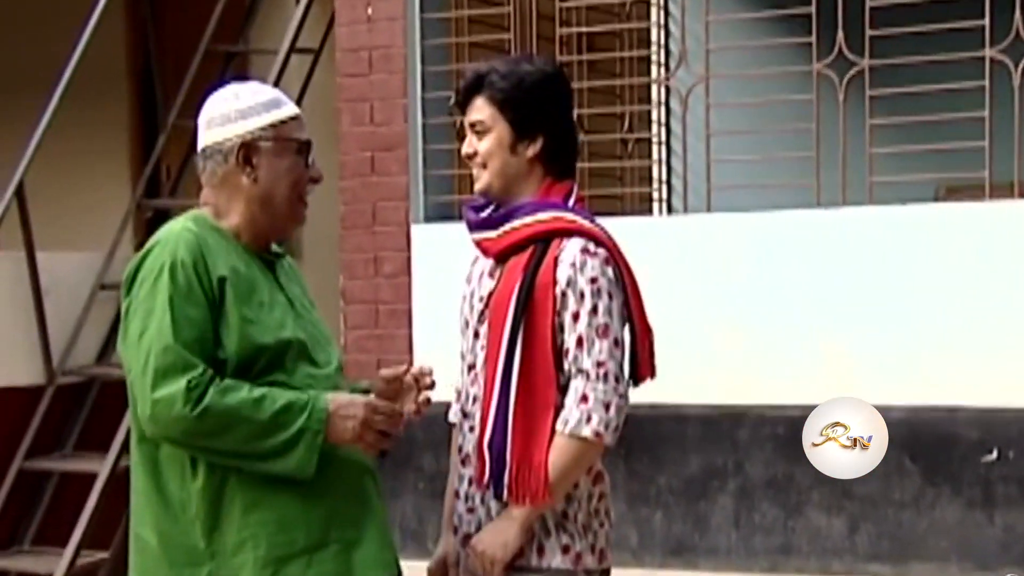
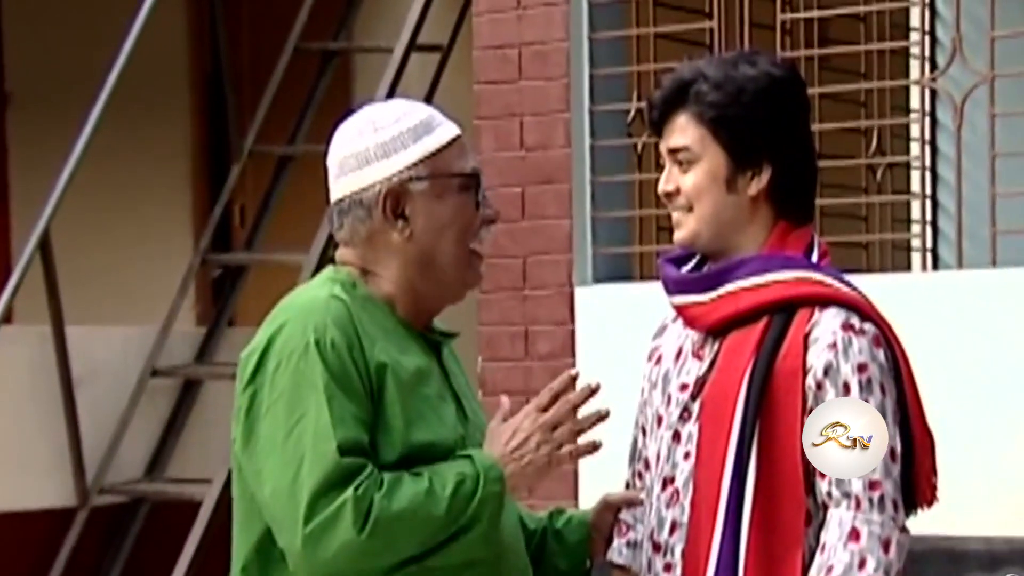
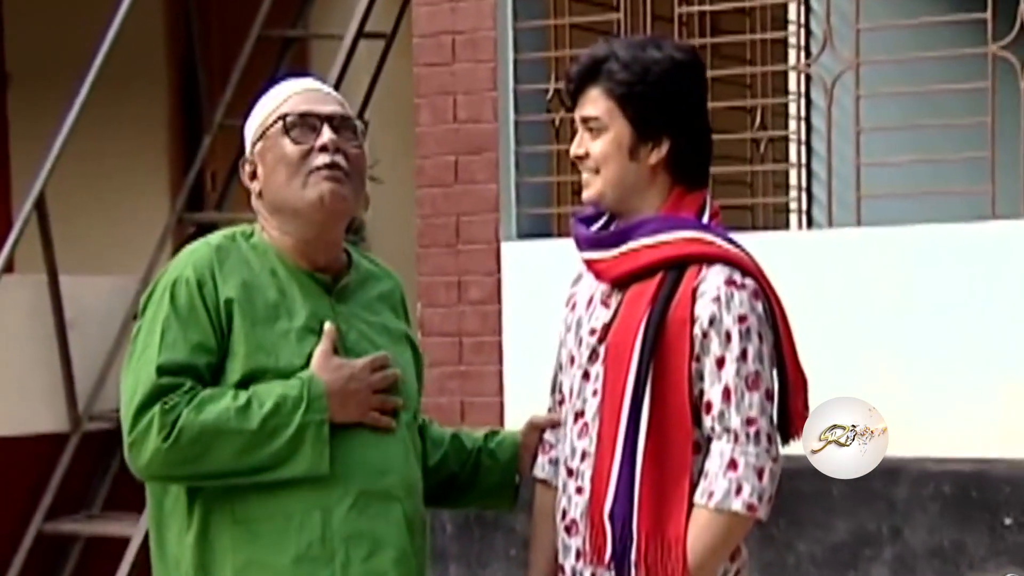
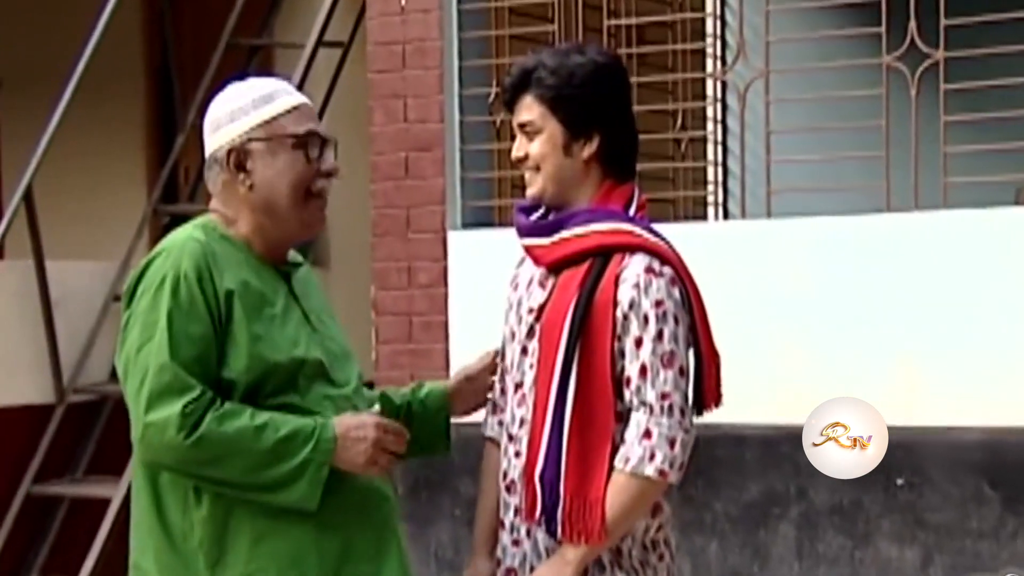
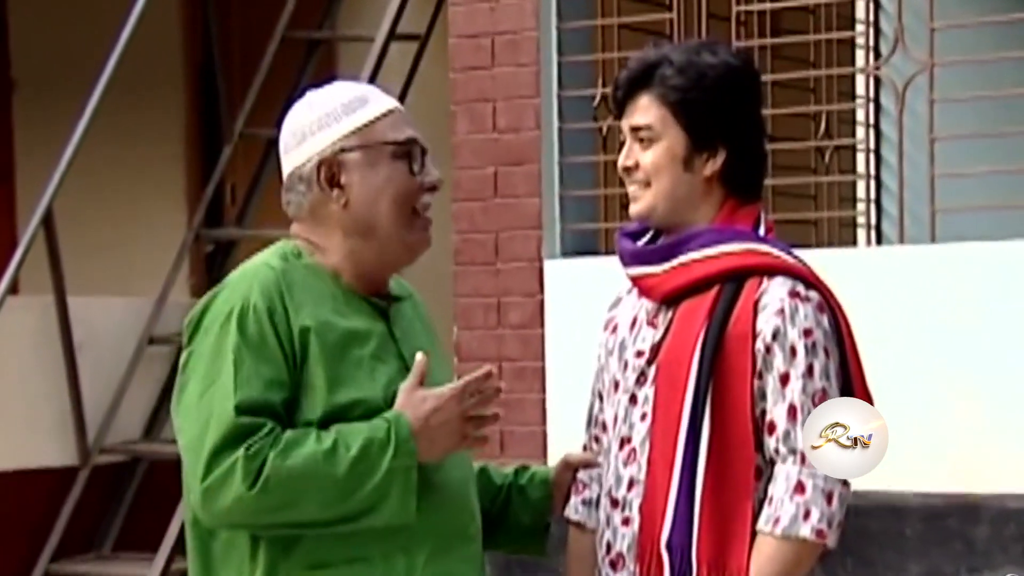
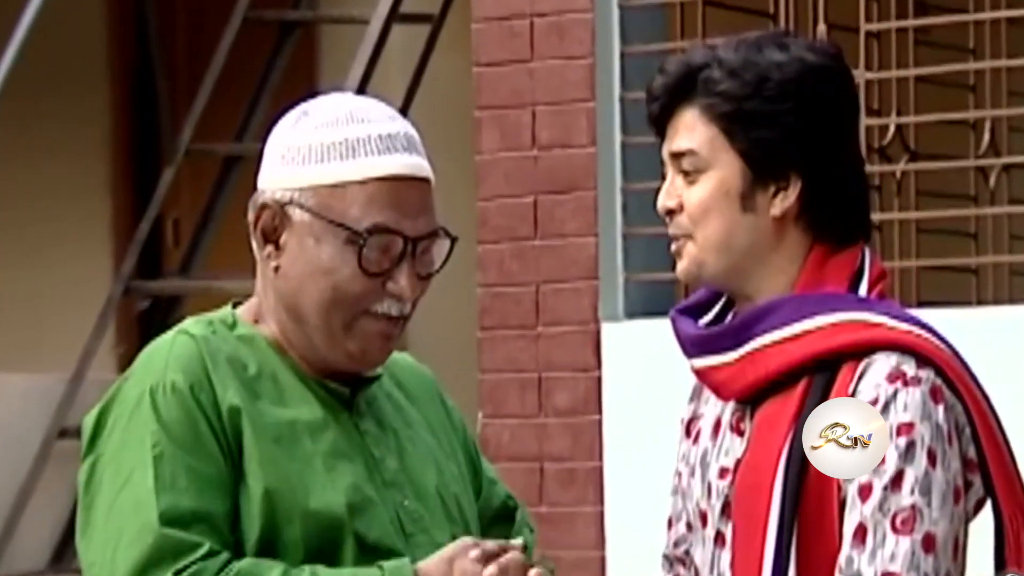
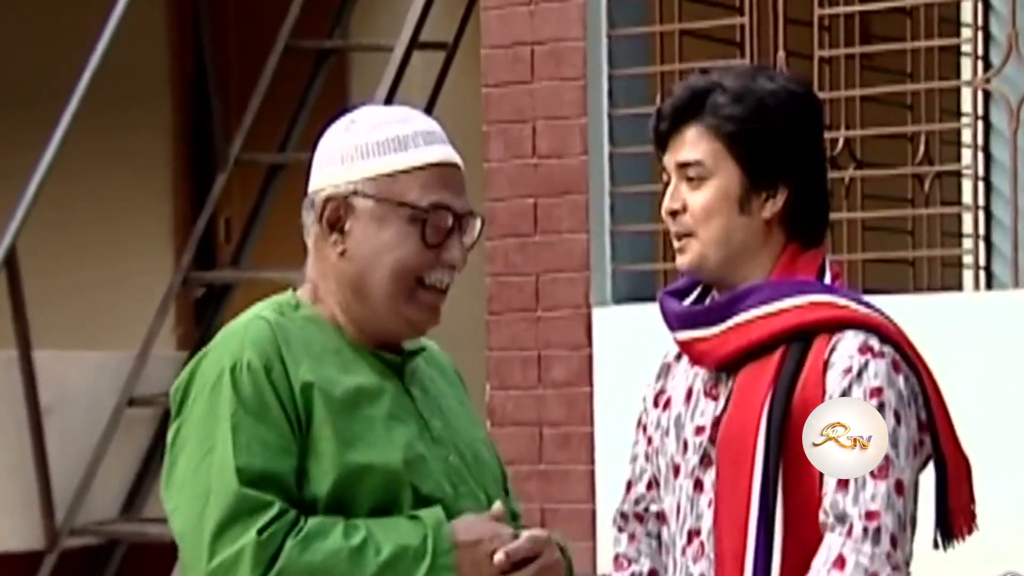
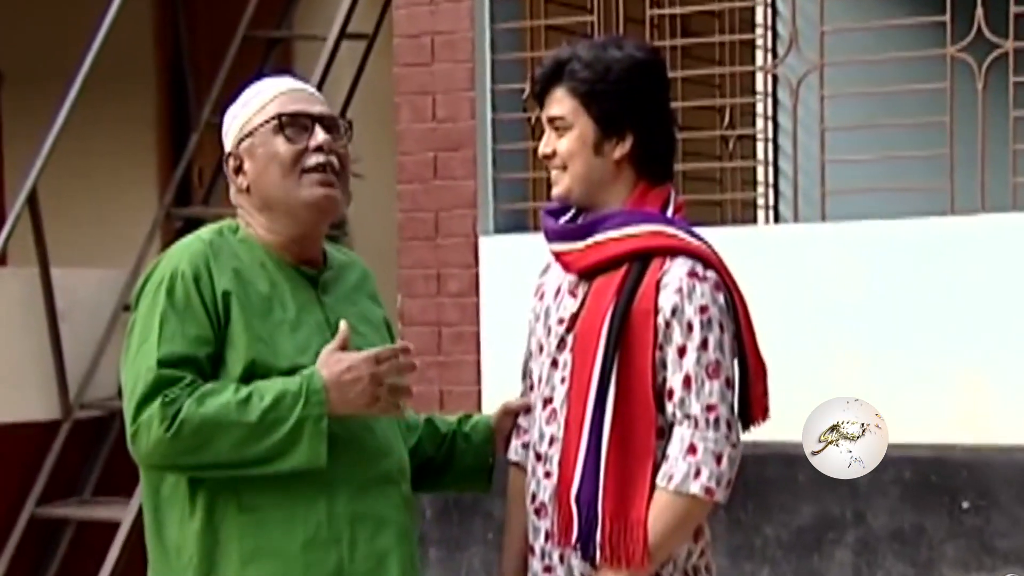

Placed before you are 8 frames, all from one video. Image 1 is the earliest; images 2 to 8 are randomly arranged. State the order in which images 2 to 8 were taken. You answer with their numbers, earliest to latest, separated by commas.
4, 8, 3, 5, 2, 7, 6
